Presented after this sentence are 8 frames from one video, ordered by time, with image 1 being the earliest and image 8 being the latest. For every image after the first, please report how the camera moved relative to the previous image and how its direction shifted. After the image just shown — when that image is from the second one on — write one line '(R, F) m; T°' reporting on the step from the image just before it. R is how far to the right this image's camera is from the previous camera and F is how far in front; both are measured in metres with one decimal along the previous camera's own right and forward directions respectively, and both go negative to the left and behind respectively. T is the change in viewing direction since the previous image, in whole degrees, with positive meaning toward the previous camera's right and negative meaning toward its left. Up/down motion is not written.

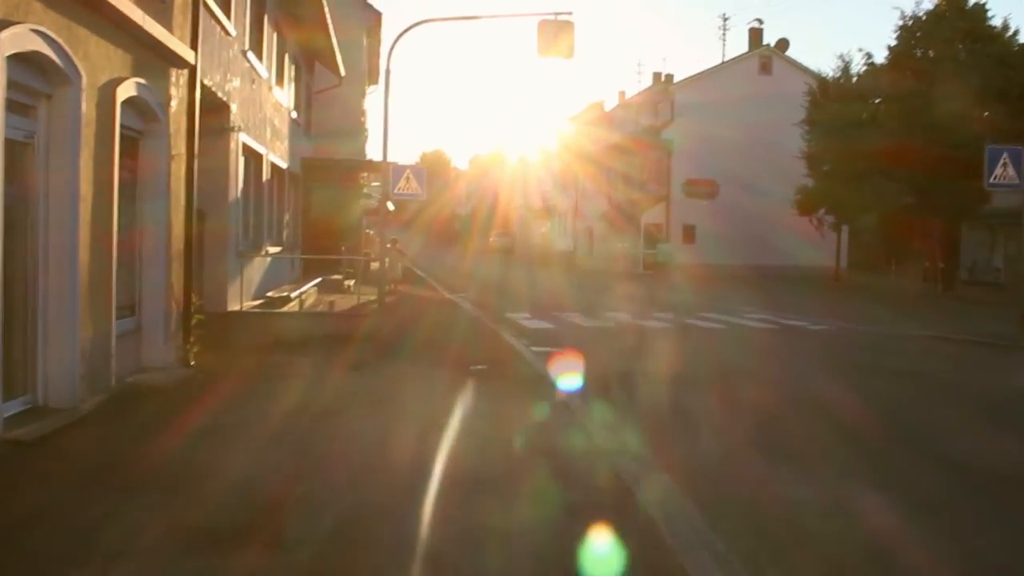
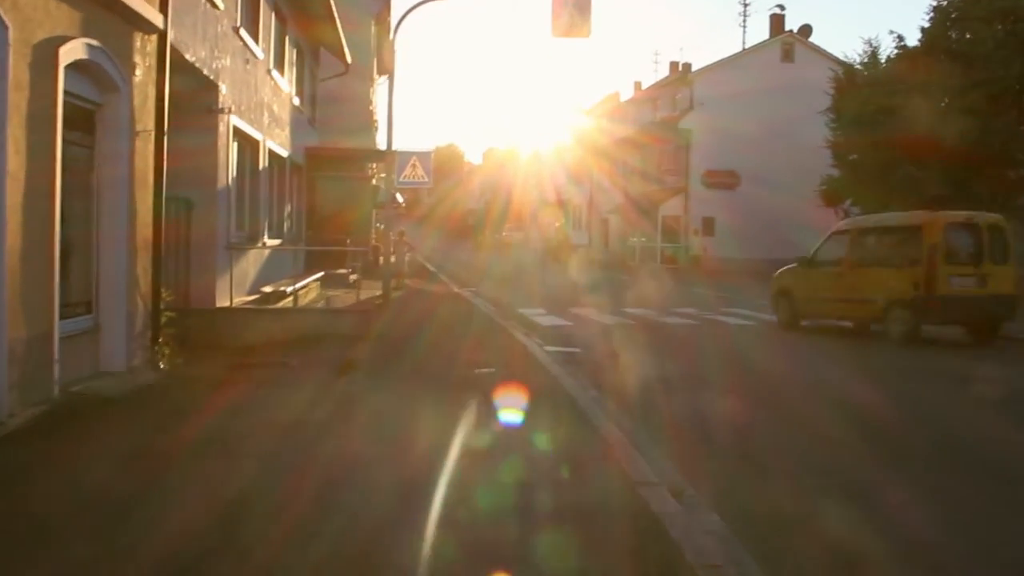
(0.0, +1.2) m; -1°
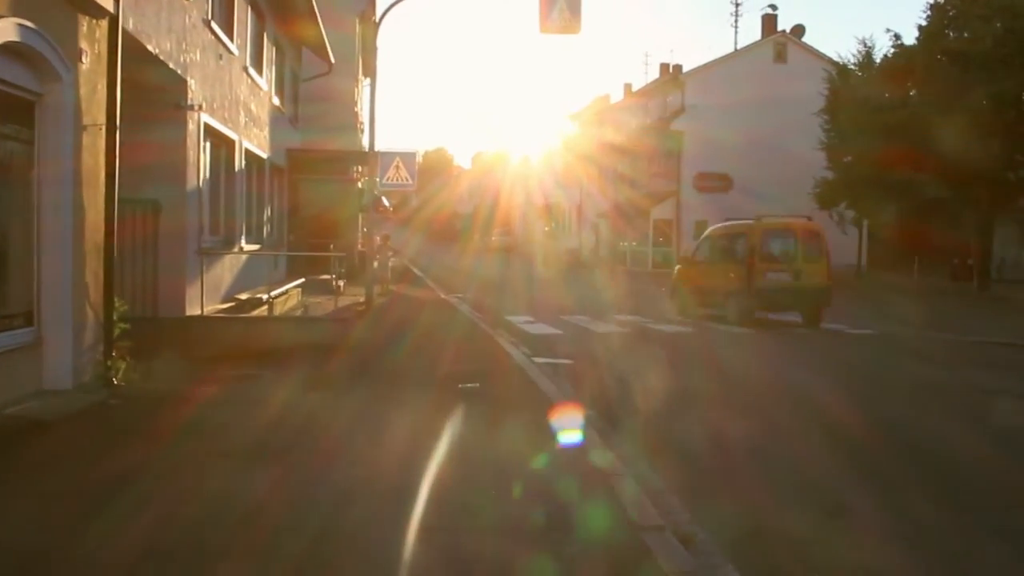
(0.0, +0.8) m; 0°
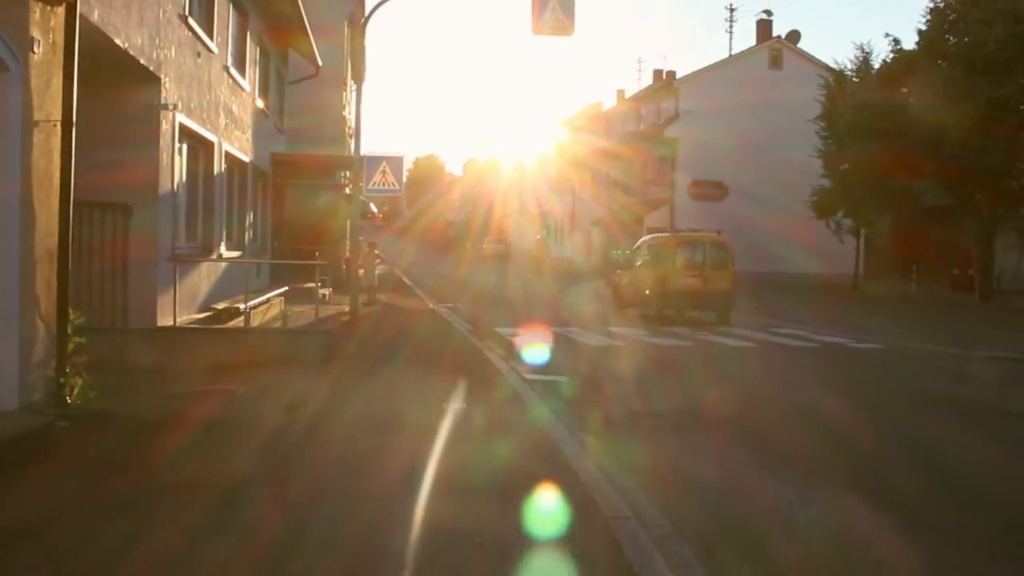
(0.0, +0.7) m; 0°
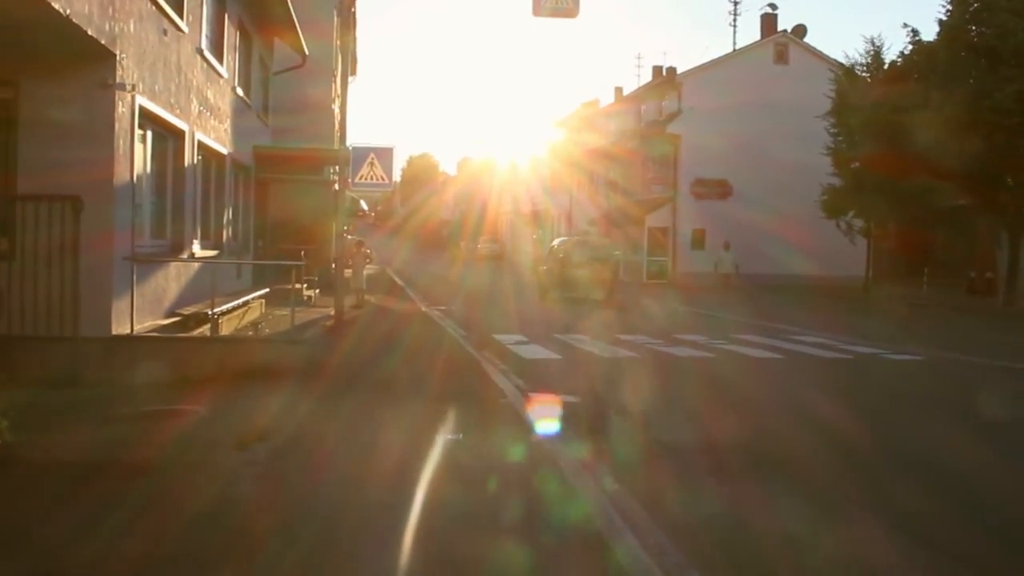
(-0.1, +1.4) m; 0°
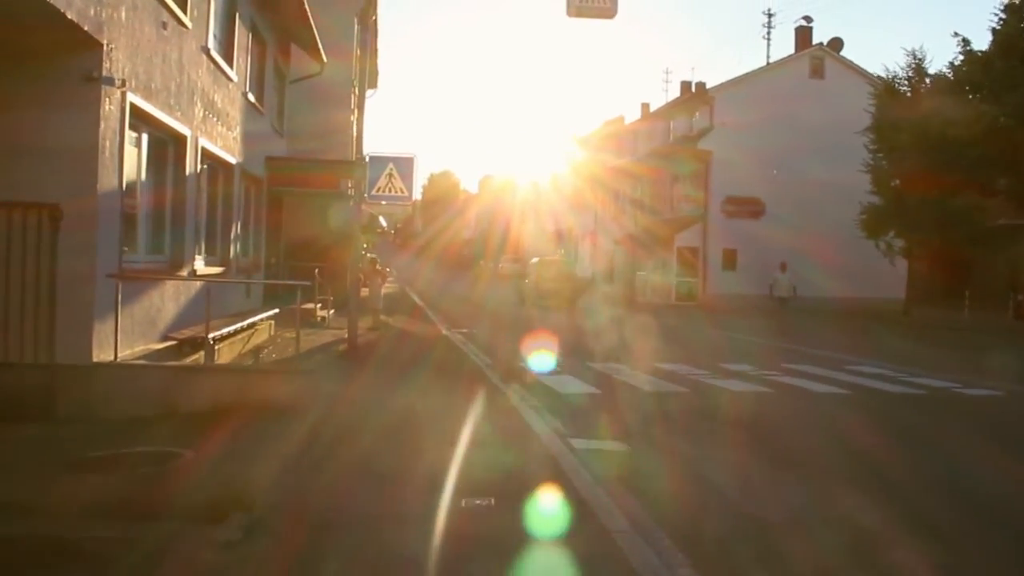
(-0.1, +1.3) m; -1°
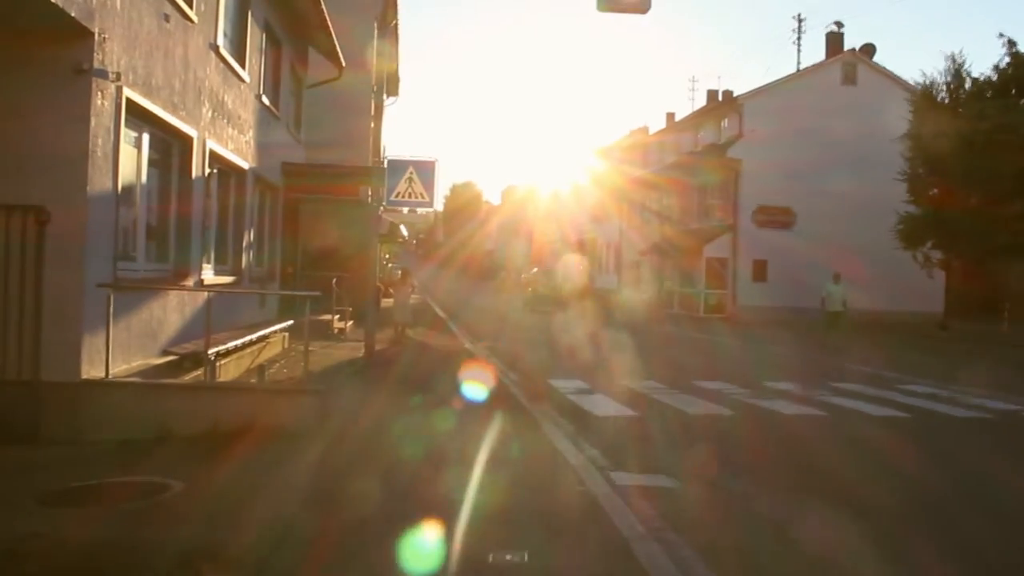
(-0.1, +0.9) m; -1°
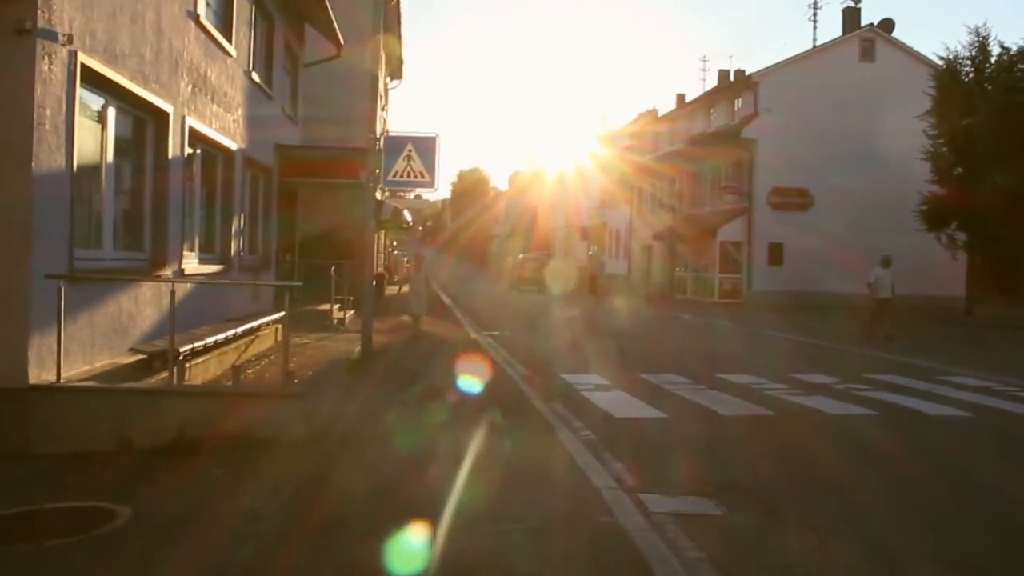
(0.0, +1.1) m; 0°
